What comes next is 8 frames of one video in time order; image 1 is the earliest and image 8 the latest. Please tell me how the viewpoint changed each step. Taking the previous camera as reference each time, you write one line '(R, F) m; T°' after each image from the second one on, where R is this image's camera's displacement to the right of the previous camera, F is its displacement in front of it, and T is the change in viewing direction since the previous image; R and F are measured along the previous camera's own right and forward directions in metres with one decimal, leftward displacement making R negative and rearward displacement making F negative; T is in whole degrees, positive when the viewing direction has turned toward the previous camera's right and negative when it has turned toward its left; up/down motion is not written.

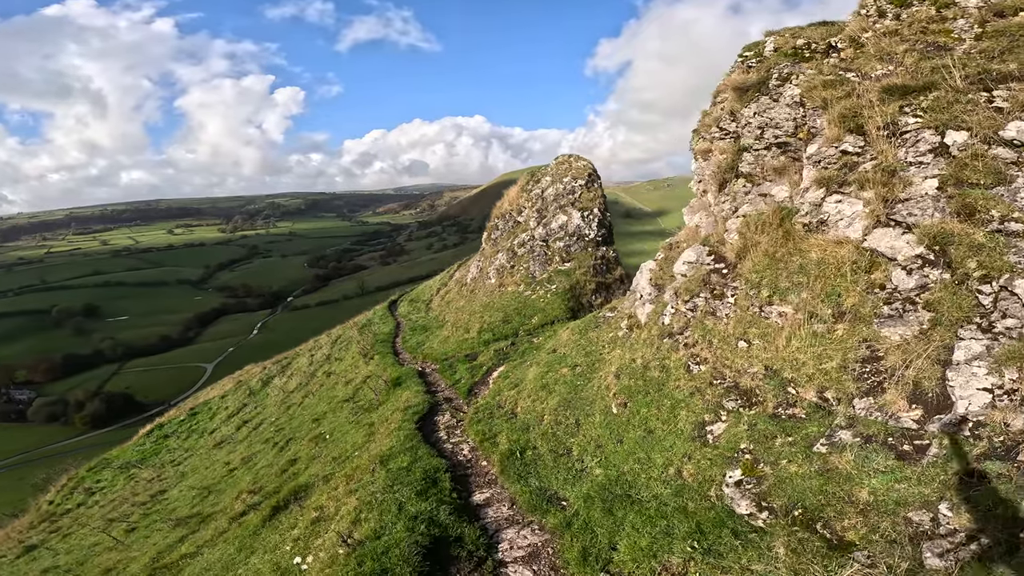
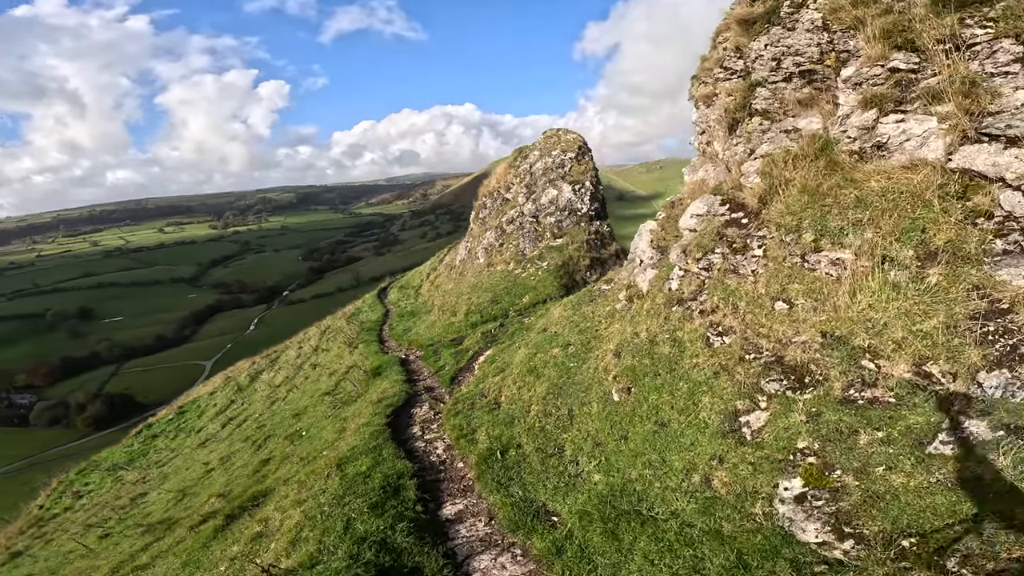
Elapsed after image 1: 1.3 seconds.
(+0.5, +2.6) m; 0°
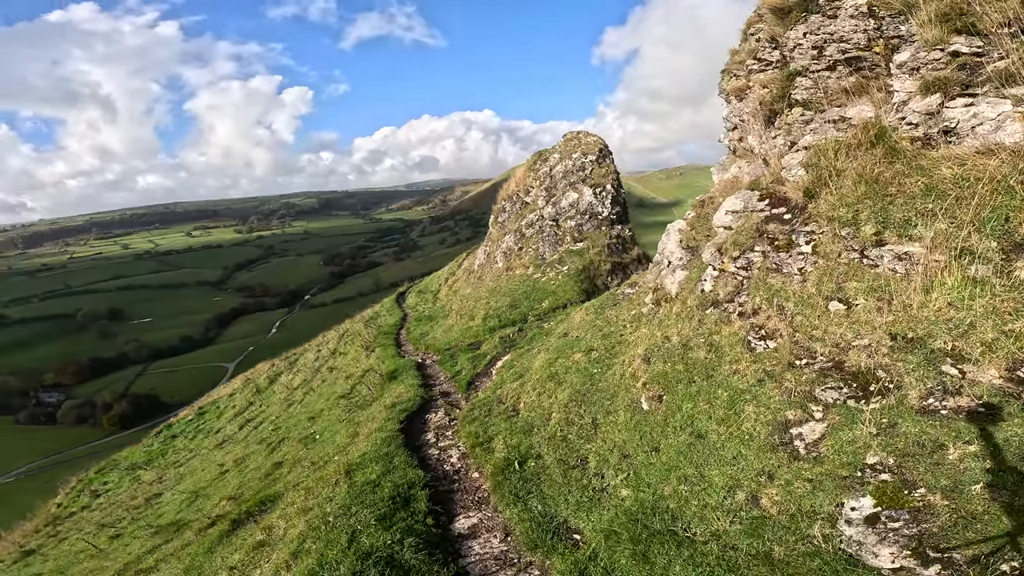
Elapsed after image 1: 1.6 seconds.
(-0.1, +0.7) m; -2°
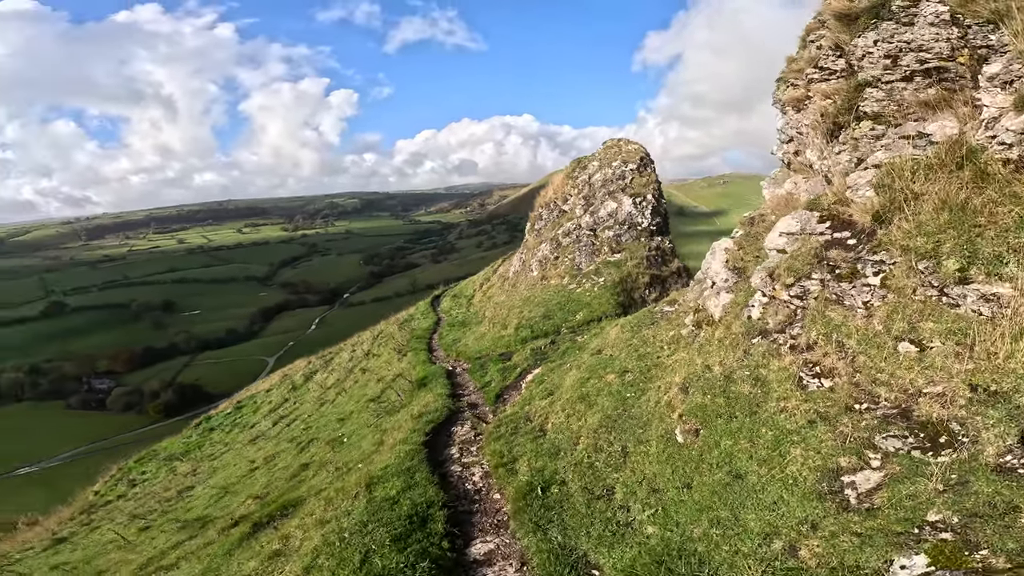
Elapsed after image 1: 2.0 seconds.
(+0.1, +0.5) m; -4°
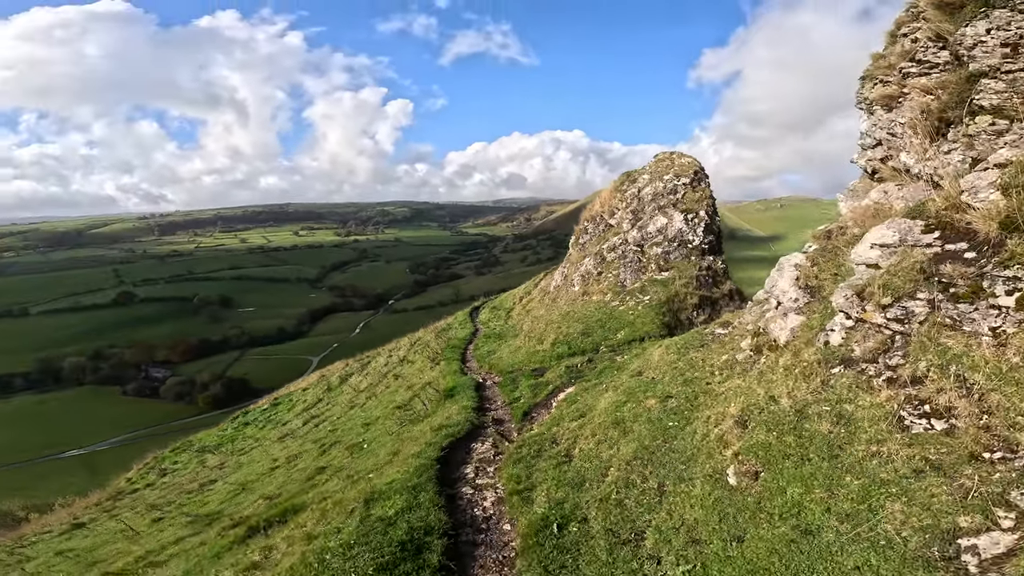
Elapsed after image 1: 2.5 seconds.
(+0.2, +1.5) m; -5°
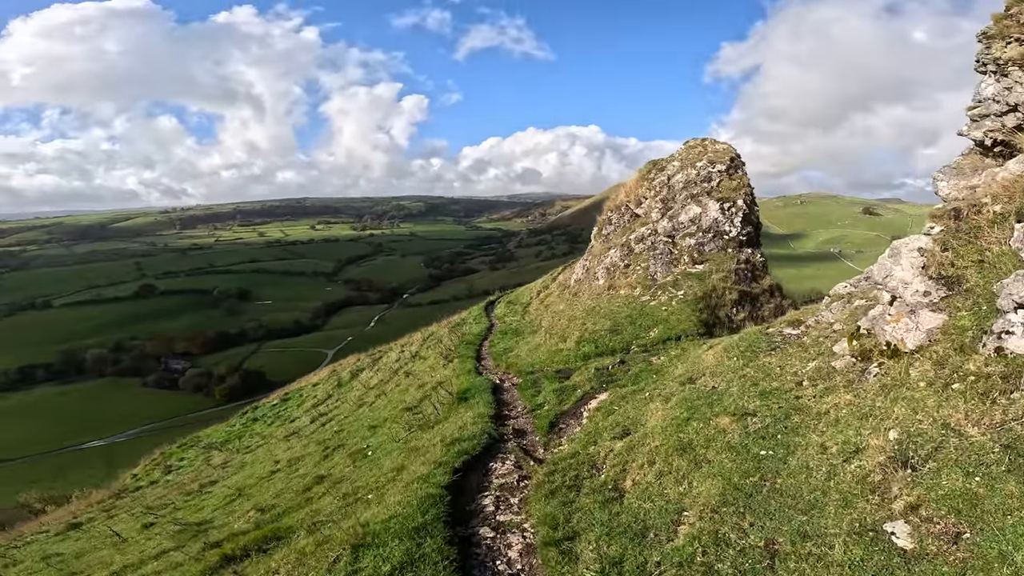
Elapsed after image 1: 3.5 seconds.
(-0.4, +2.8) m; -2°
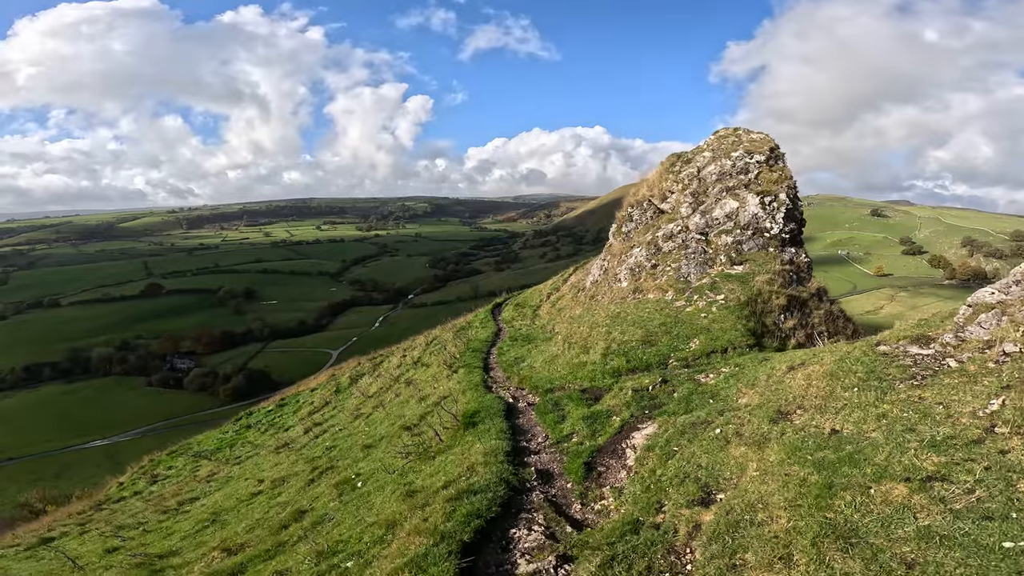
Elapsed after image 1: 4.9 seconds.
(-0.5, +3.7) m; 0°
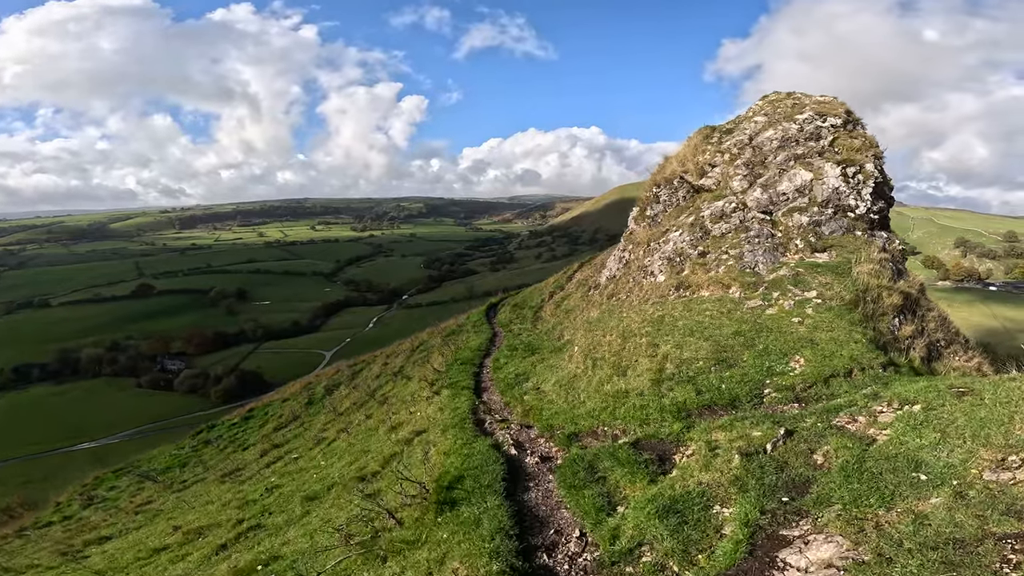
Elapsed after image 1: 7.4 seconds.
(-0.3, +7.8) m; +1°
